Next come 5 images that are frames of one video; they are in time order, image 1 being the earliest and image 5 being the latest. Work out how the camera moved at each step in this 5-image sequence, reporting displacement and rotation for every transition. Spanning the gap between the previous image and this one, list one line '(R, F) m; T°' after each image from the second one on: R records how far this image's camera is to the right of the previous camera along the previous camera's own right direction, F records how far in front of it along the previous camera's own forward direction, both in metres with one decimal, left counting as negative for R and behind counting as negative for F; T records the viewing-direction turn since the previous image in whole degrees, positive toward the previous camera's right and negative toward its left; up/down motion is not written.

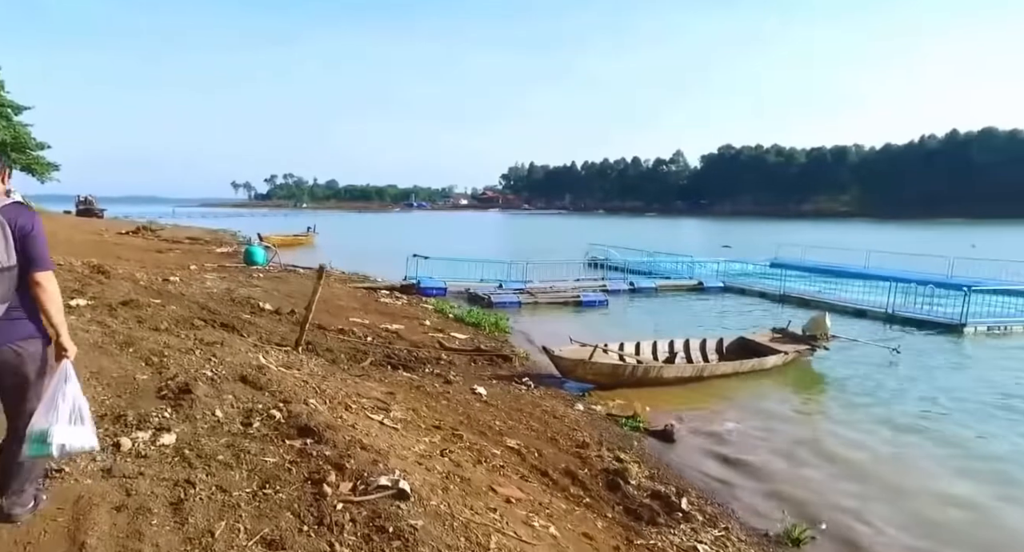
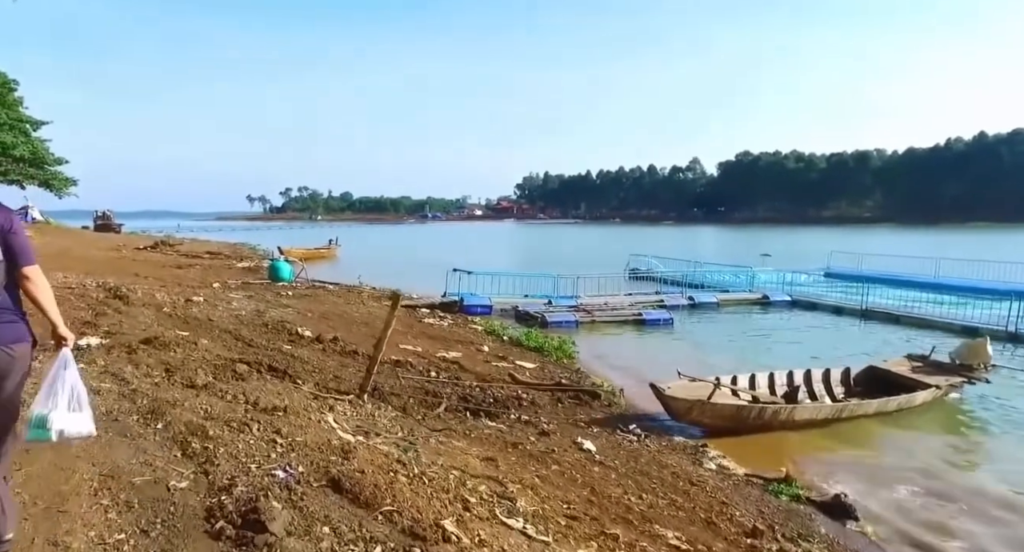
(-1.2, +2.3) m; -1°
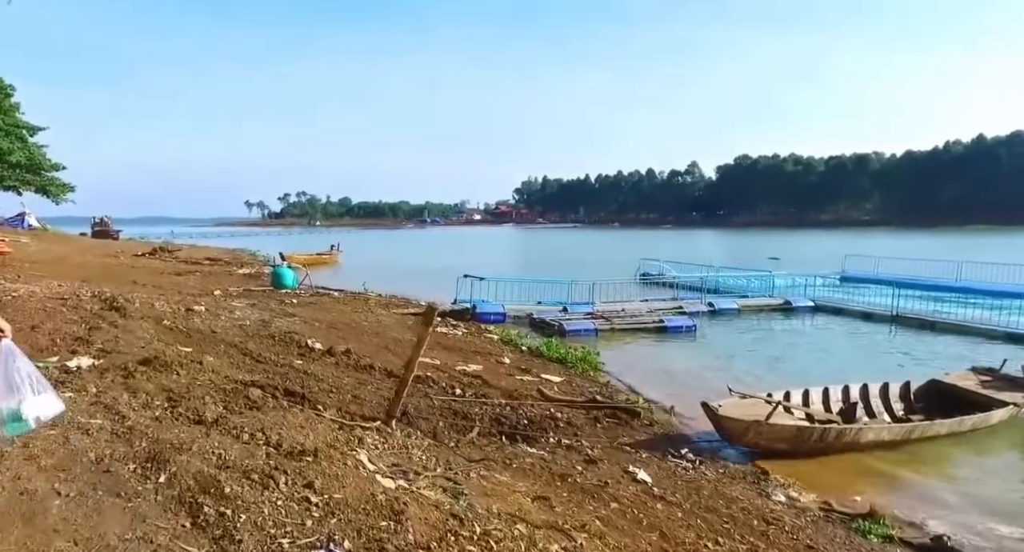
(-0.5, +1.0) m; 0°
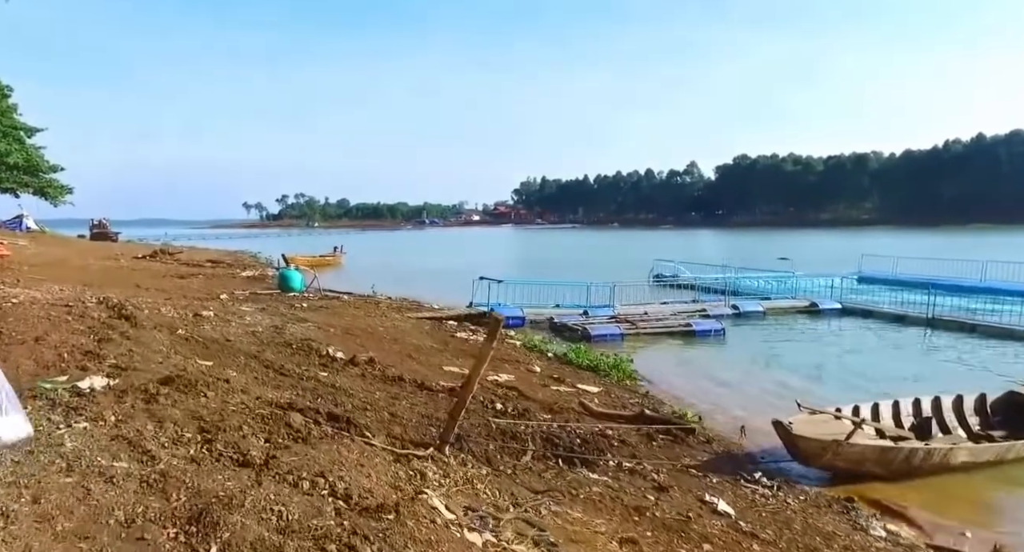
(-0.7, +0.9) m; 0°
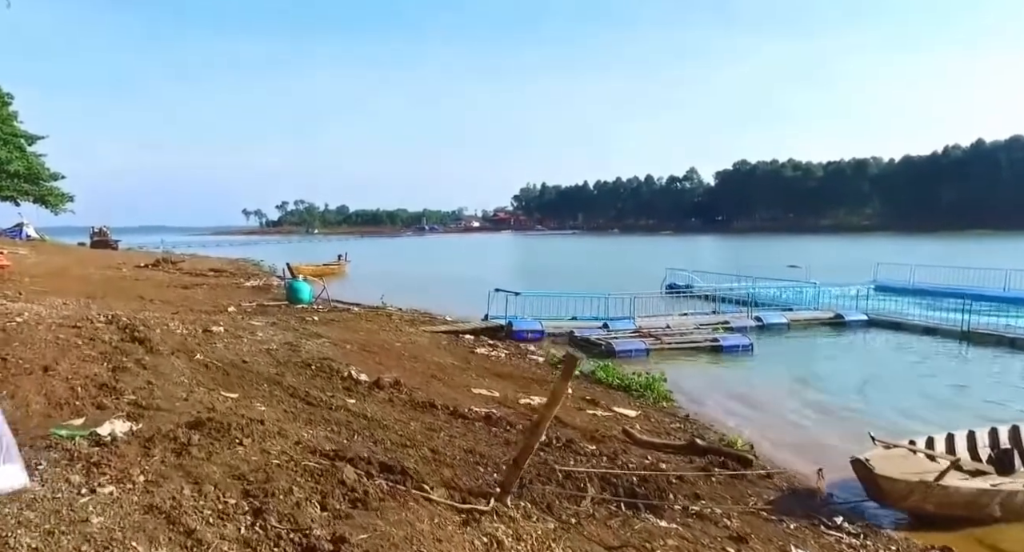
(-0.6, +0.8) m; 0°
